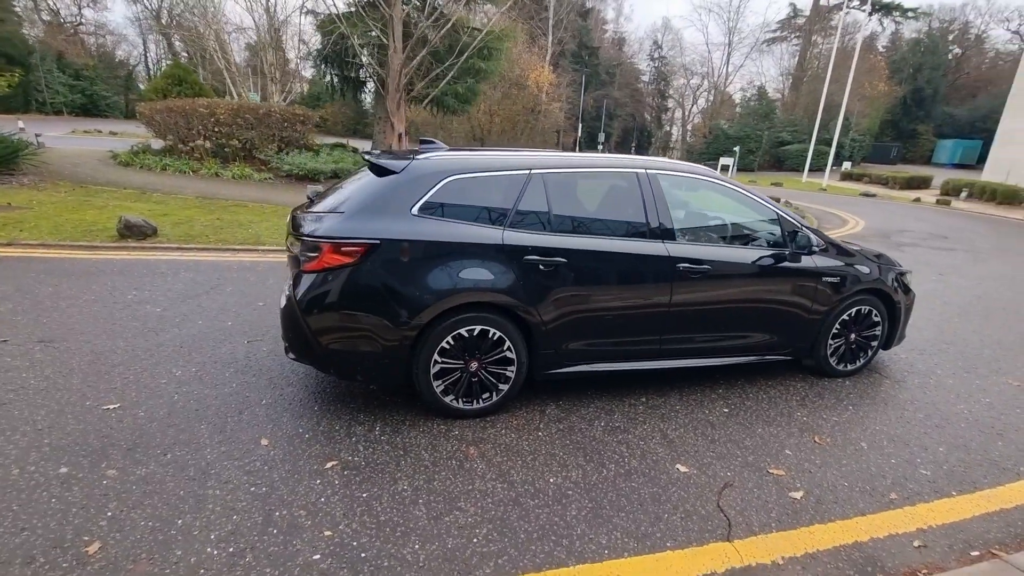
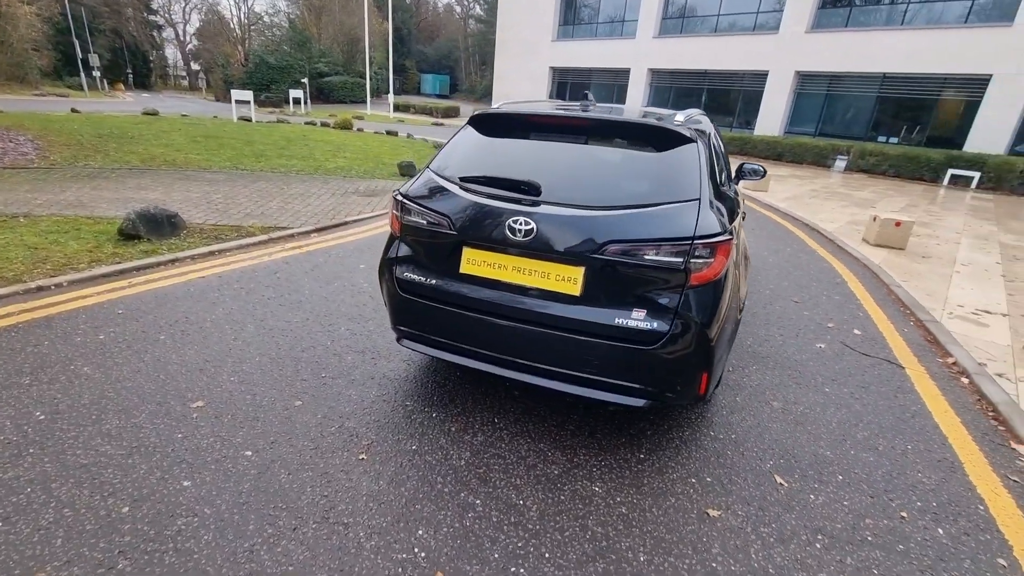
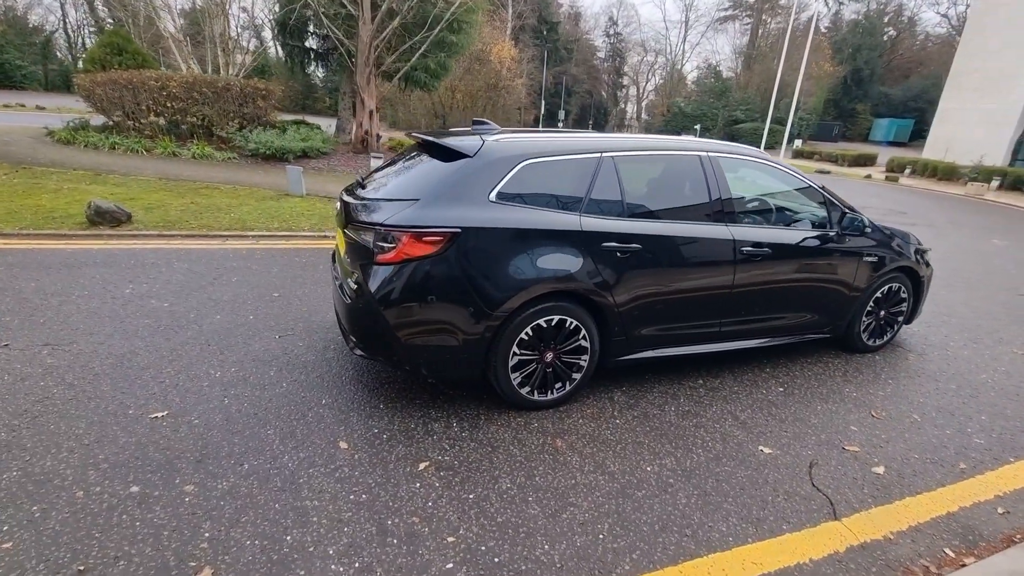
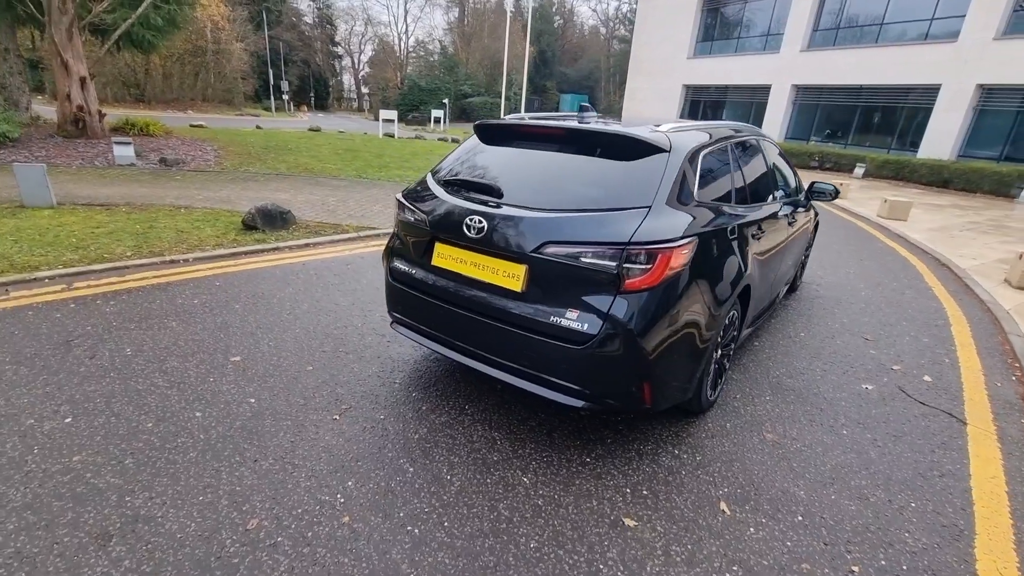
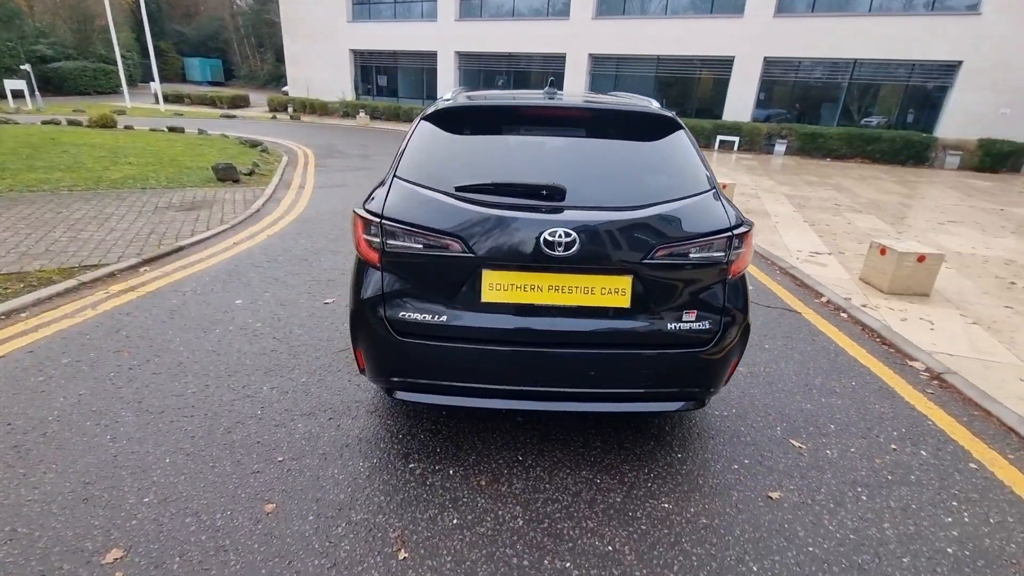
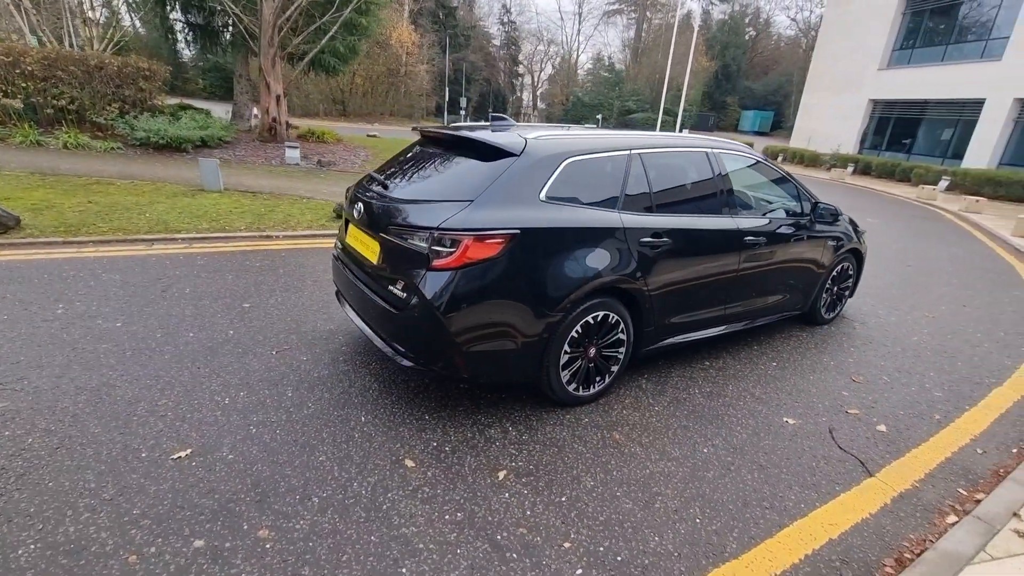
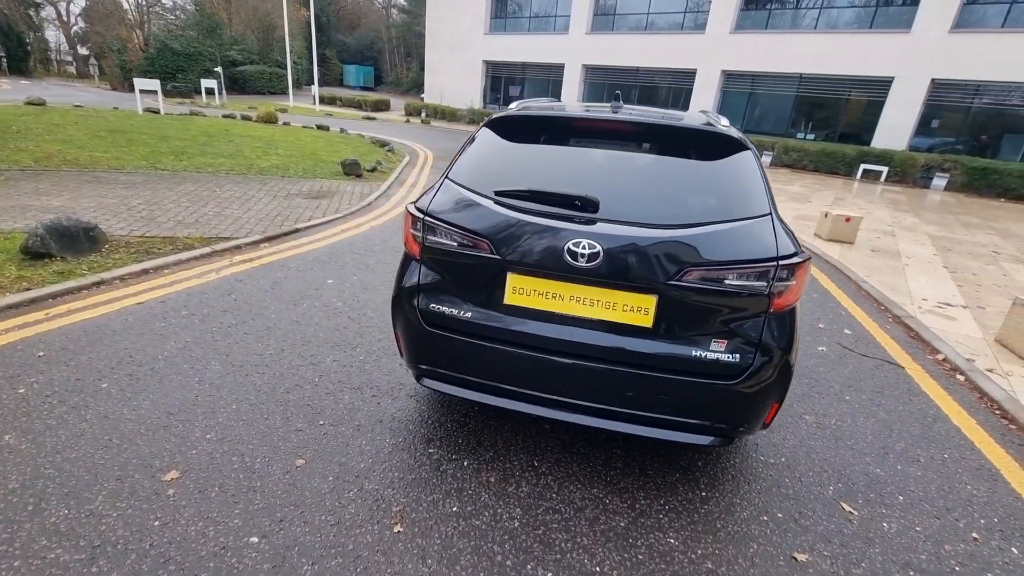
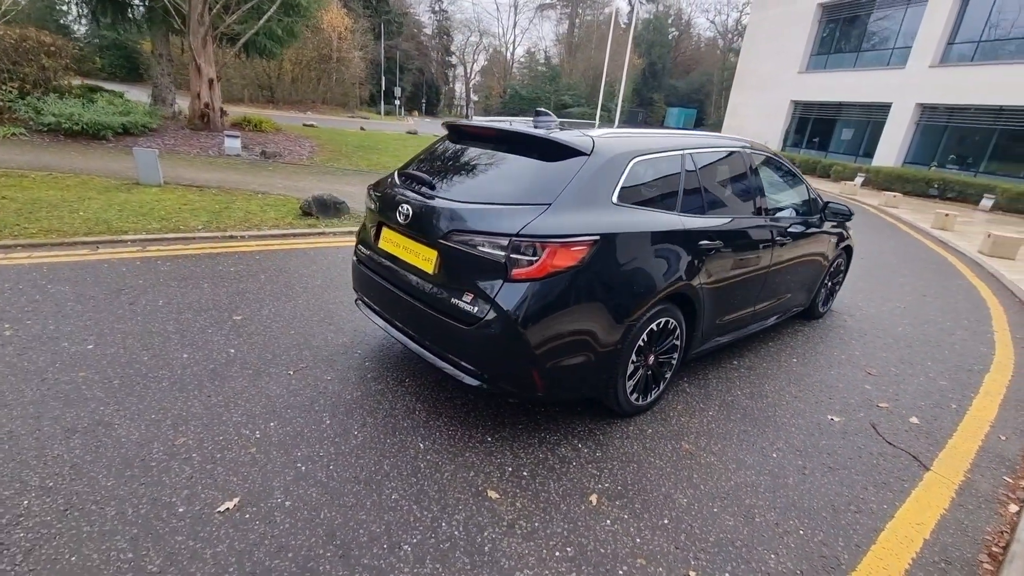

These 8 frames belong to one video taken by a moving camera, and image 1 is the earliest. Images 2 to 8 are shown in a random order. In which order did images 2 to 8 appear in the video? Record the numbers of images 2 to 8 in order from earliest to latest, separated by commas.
3, 6, 8, 4, 2, 7, 5
